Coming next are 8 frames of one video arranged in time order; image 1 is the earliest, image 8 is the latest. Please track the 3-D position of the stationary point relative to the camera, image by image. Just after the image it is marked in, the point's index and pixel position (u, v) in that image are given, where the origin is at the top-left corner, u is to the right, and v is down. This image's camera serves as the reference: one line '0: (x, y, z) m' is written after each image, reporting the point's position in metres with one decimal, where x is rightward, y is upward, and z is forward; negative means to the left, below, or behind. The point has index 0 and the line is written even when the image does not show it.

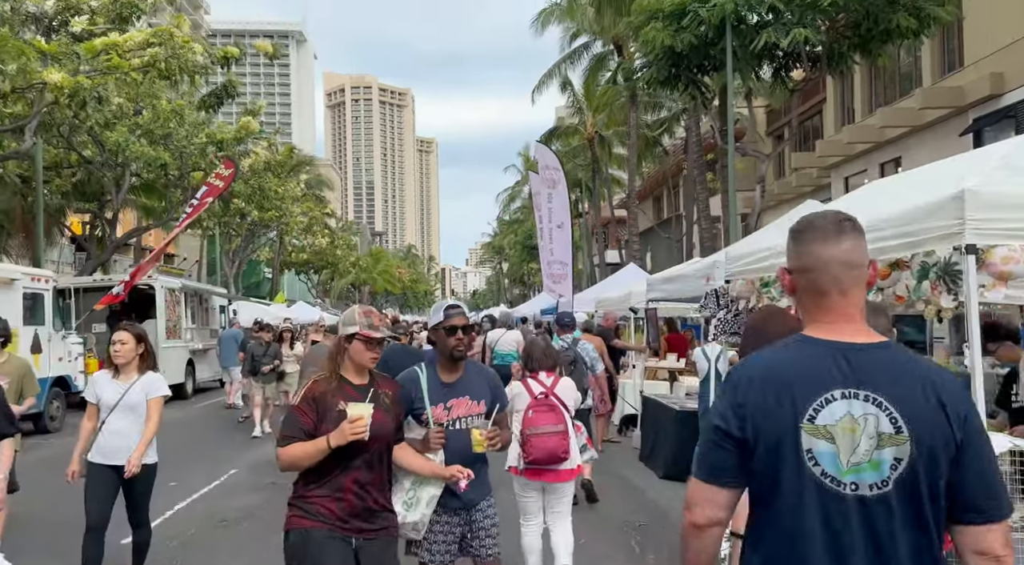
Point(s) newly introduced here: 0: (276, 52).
0: (-4.4, +4.2, +16.7) m
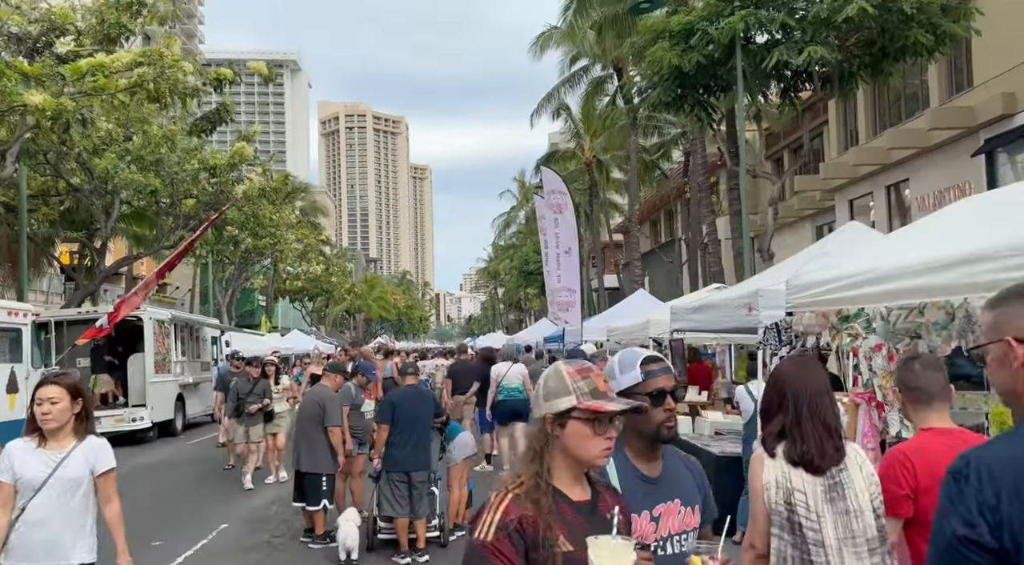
0: (-4.3, +3.7, +16.0) m
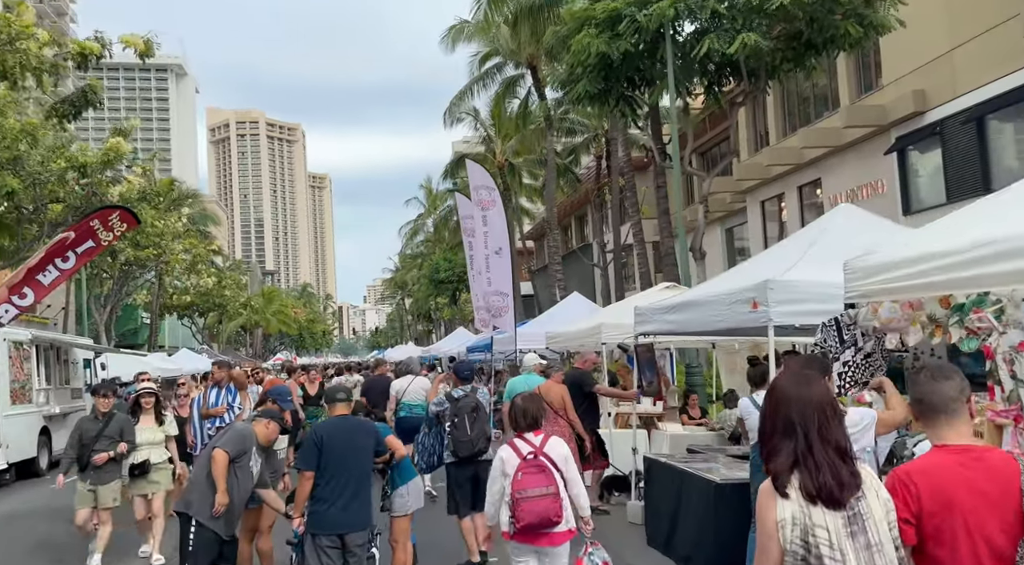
0: (-5.5, +3.5, +13.8) m
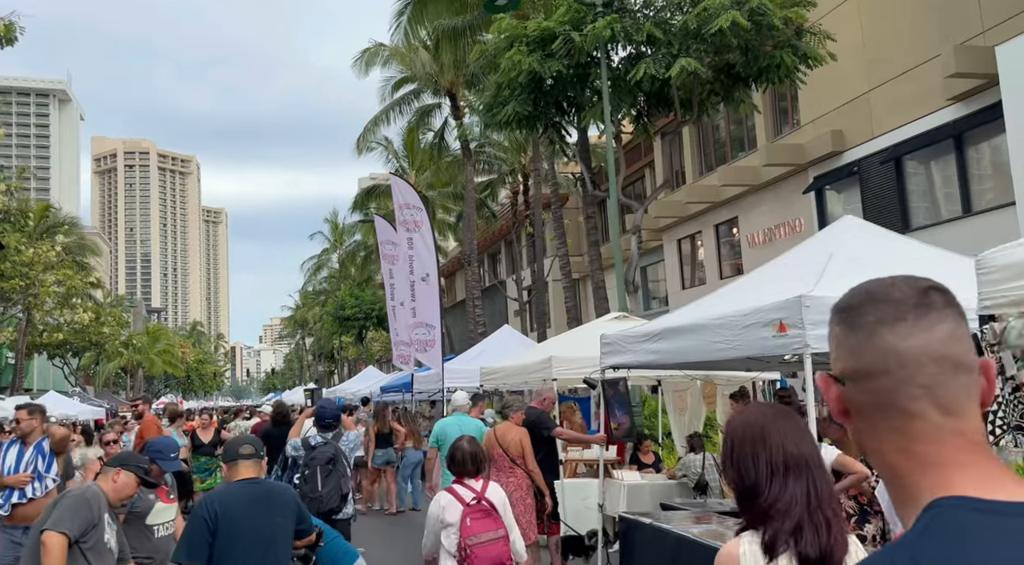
0: (-6.4, +3.2, +11.7) m
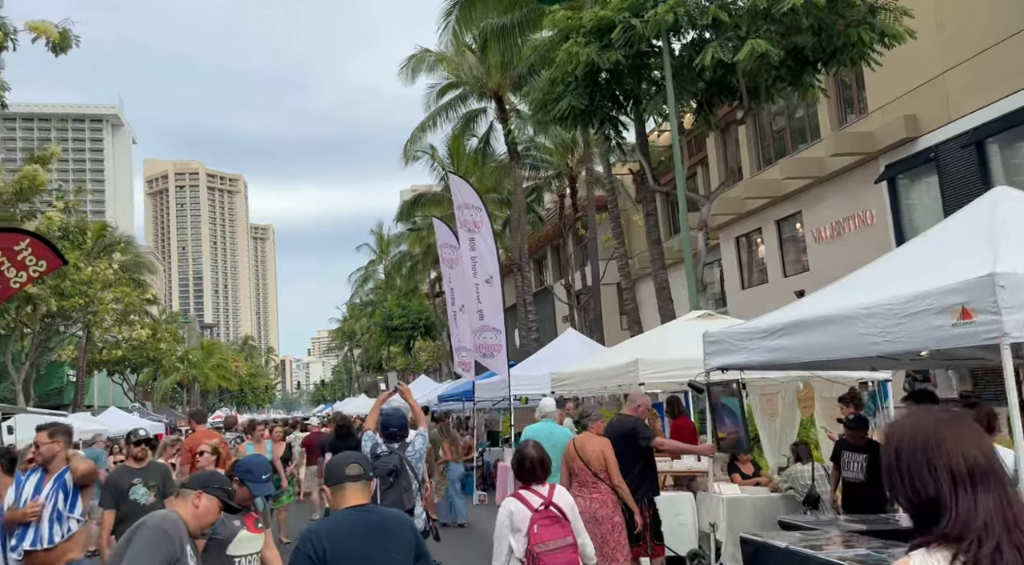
0: (-5.6, +3.0, +11.3) m
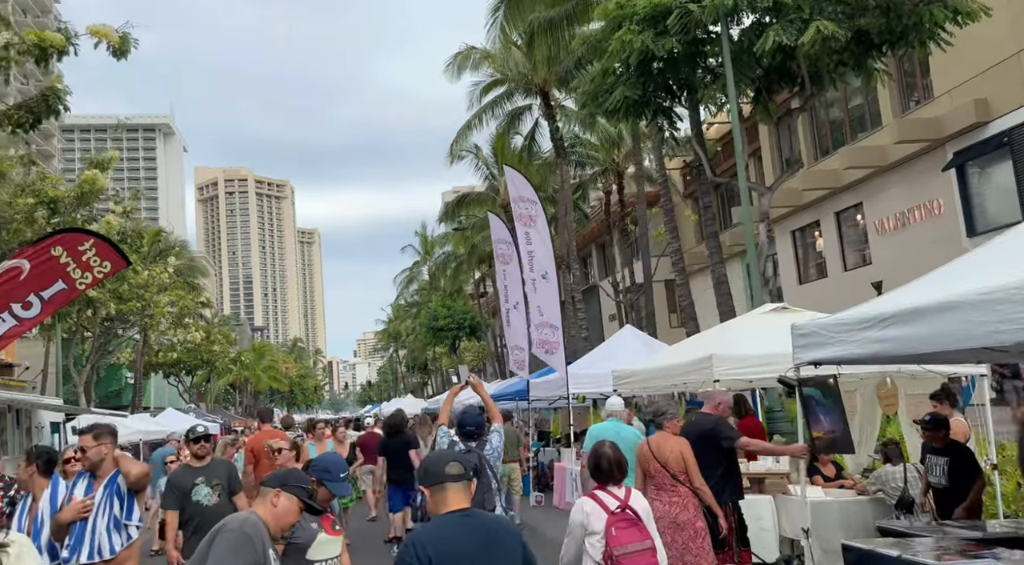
0: (-4.9, +3.0, +11.4) m
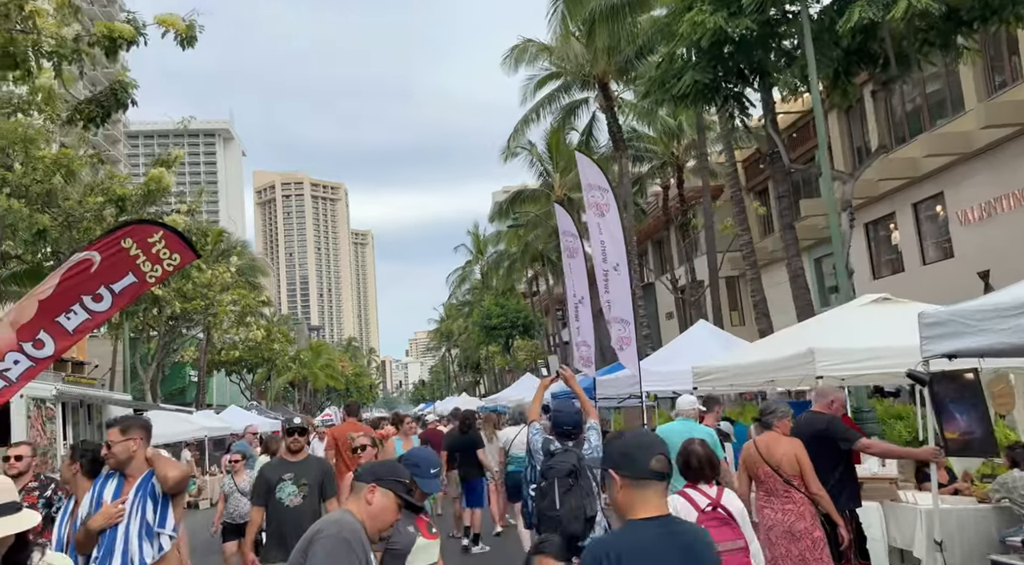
0: (-4.0, +3.1, +11.4) m
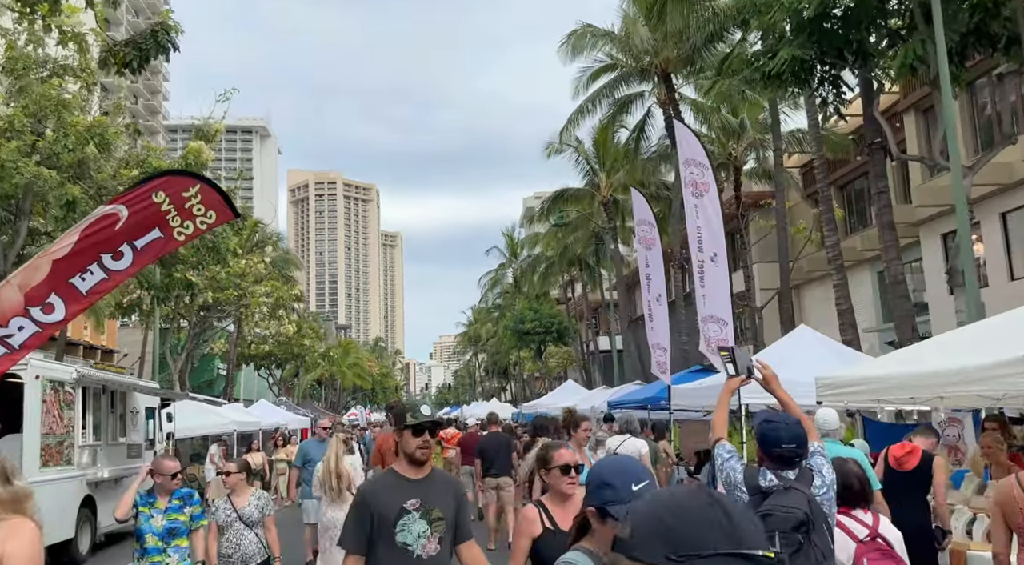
0: (-3.0, +3.4, +9.9) m
